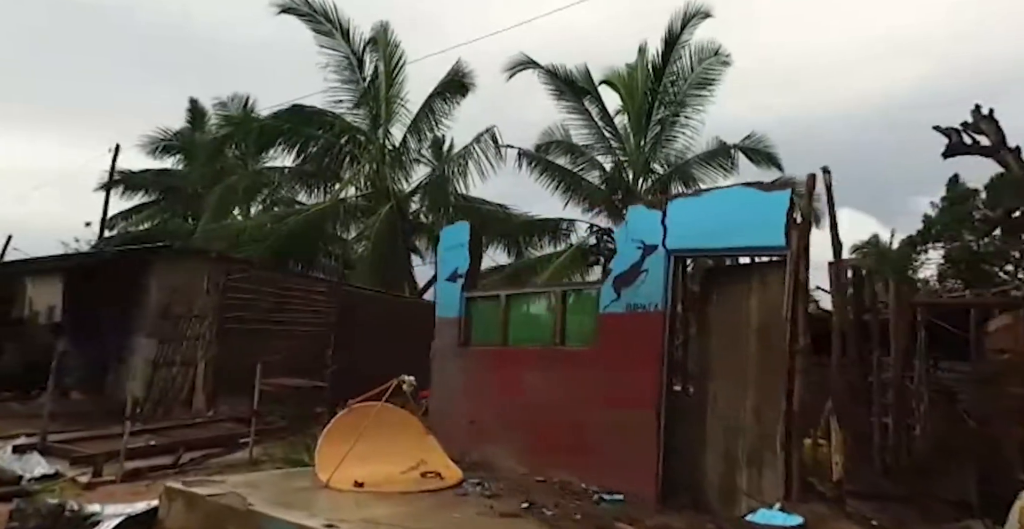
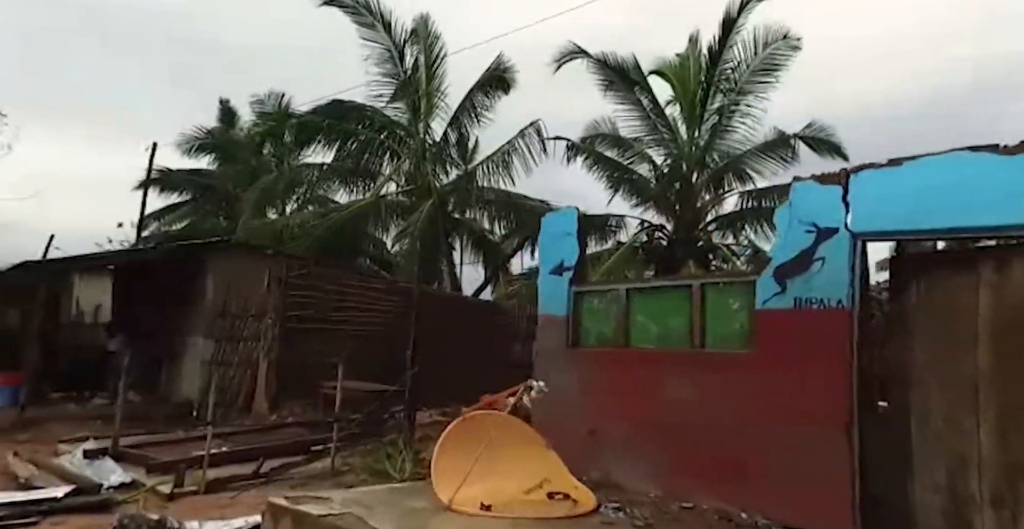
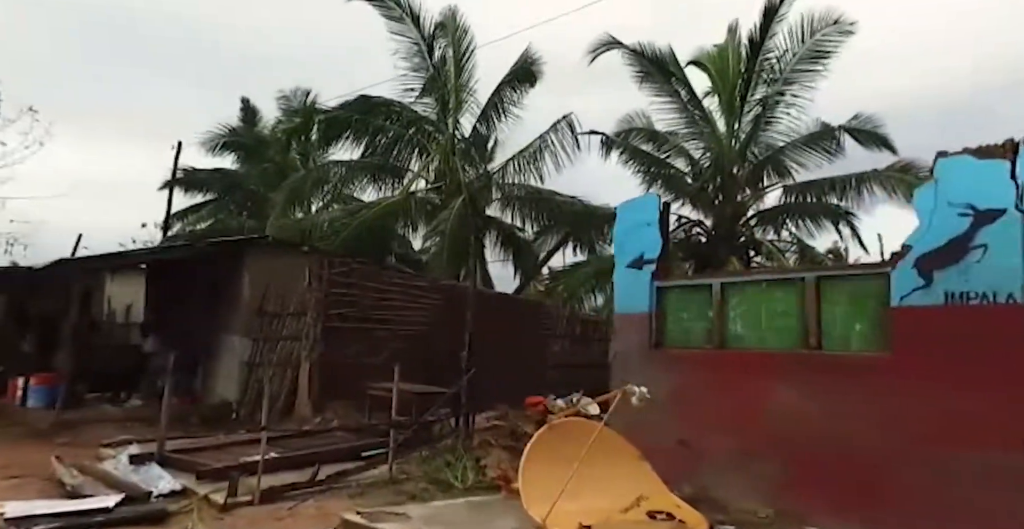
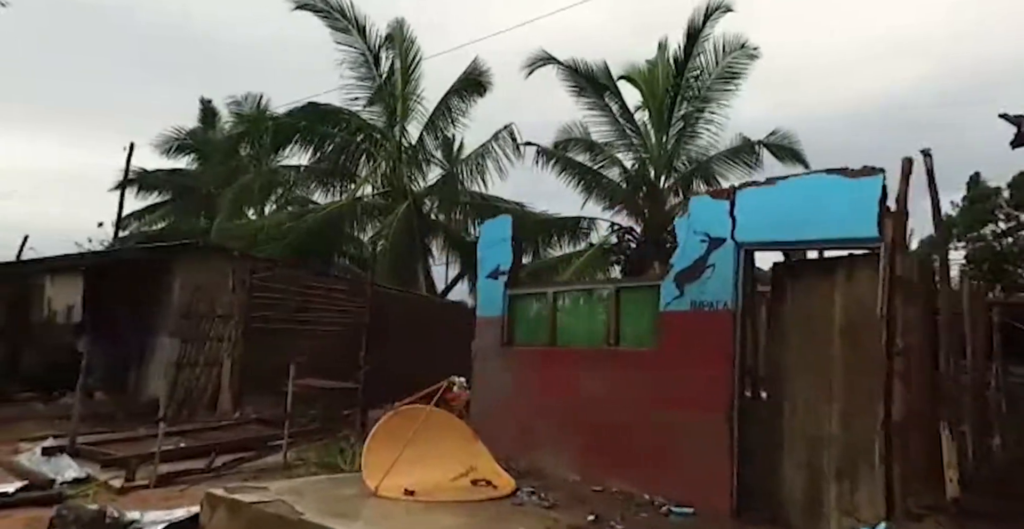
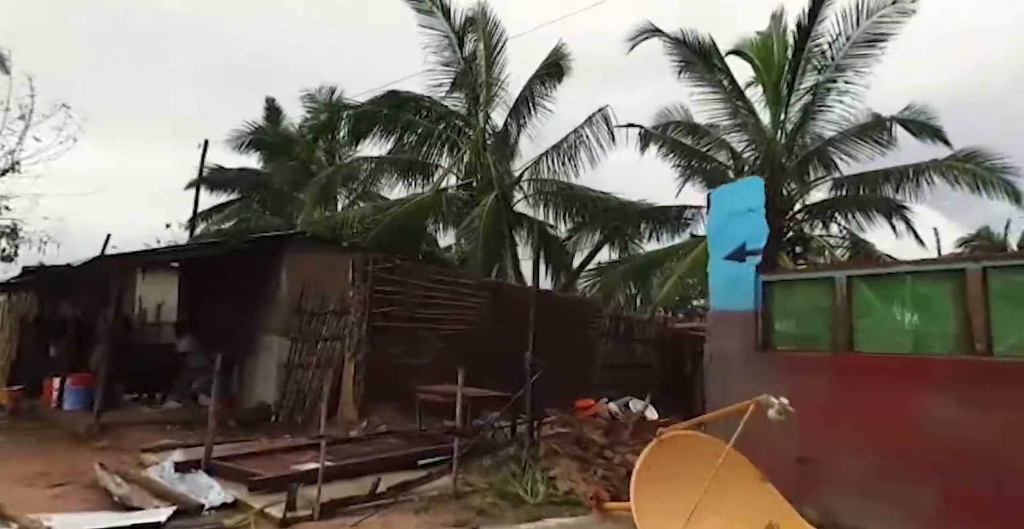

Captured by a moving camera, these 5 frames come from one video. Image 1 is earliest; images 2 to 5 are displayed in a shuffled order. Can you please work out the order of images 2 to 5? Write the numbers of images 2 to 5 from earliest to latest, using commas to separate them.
4, 2, 3, 5
